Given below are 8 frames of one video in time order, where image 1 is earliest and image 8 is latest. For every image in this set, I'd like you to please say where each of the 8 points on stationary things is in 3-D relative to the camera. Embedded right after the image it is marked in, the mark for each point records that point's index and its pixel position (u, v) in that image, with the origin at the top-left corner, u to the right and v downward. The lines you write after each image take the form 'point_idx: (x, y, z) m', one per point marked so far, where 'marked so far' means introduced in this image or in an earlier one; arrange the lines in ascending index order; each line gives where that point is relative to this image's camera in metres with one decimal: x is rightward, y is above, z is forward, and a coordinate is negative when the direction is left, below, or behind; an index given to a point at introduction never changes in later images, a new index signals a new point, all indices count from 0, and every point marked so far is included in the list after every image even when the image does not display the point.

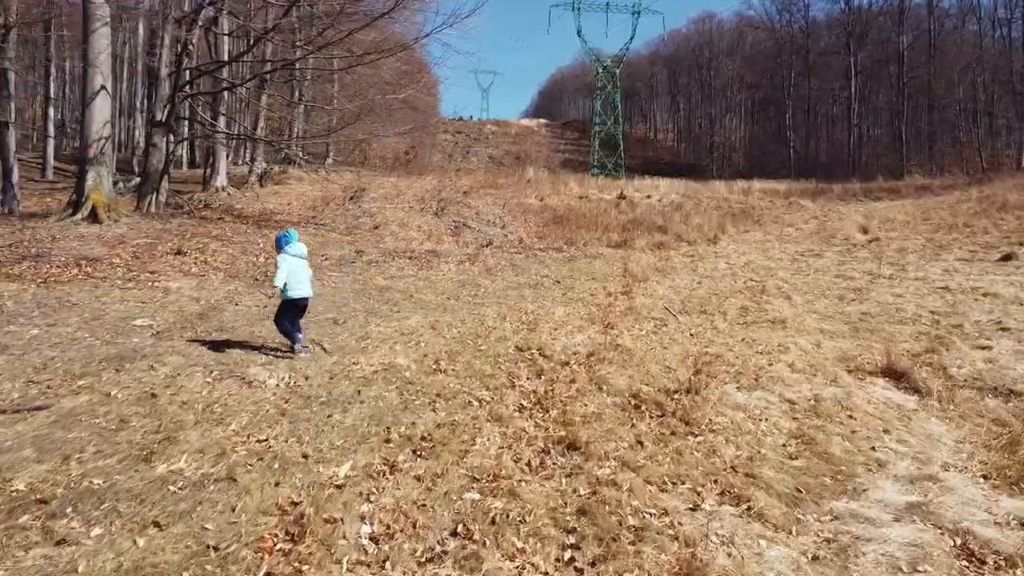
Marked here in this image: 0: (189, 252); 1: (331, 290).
0: (-5.4, +0.6, +13.0) m
1: (-2.6, 0.0, +11.2) m
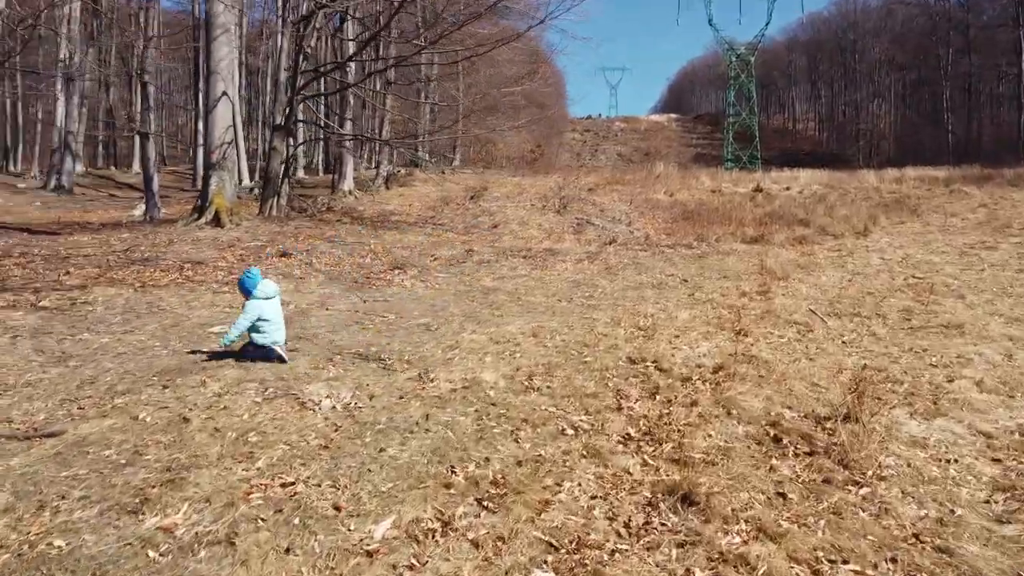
0: (-3.5, +0.5, +12.6) m
1: (-1.0, -0.1, +10.4) m
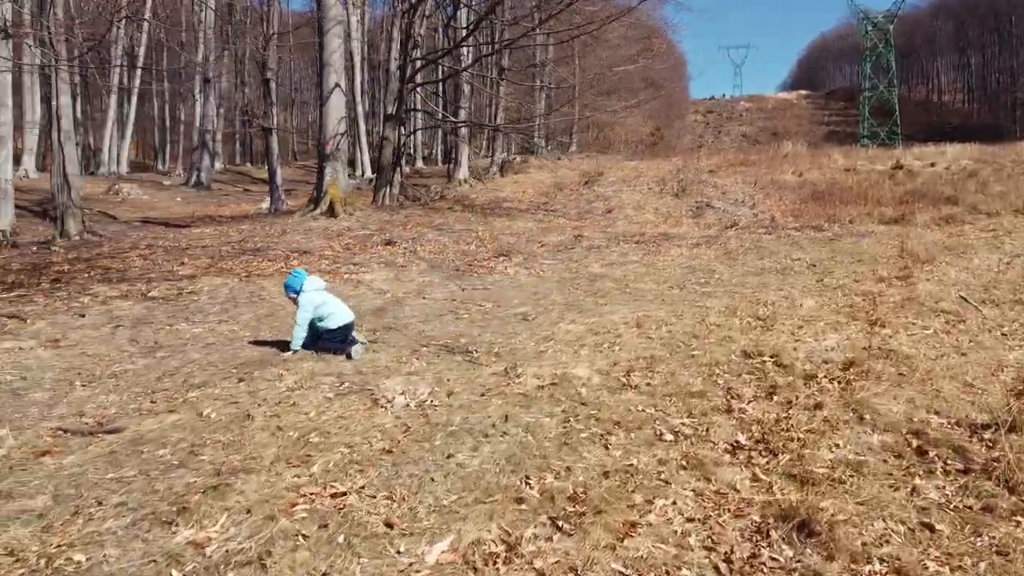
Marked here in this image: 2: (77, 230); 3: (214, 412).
0: (-1.8, +0.7, +12.5) m
1: (+0.3, +0.1, +9.9) m
2: (-7.9, +1.1, +14.2) m
3: (-1.6, -0.7, +4.1) m
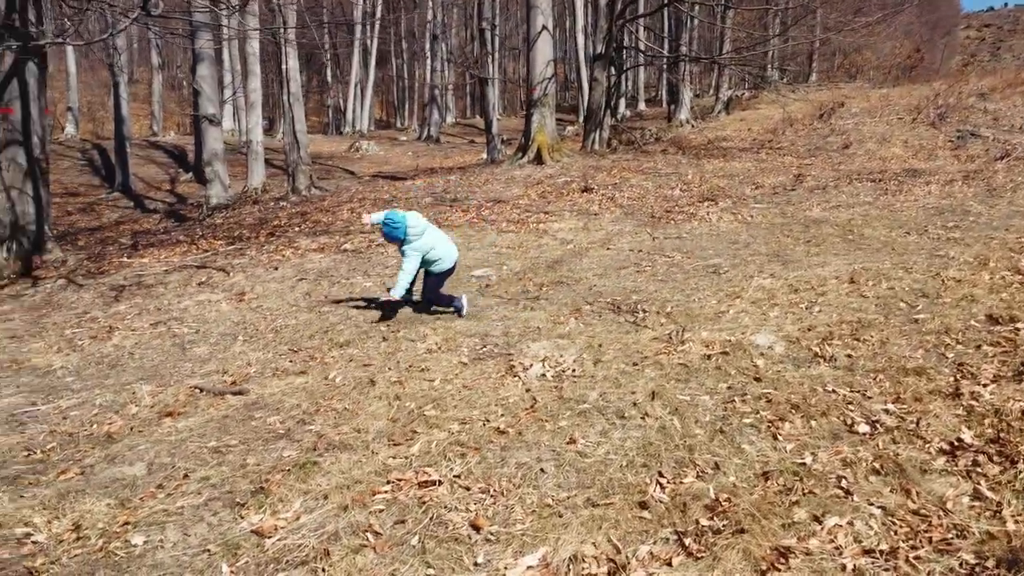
0: (+1.4, +1.5, +11.9) m
1: (+2.6, +0.7, +8.9) m
2: (-4.0, +2.0, +15.3) m
3: (-0.9, -0.4, +3.9) m
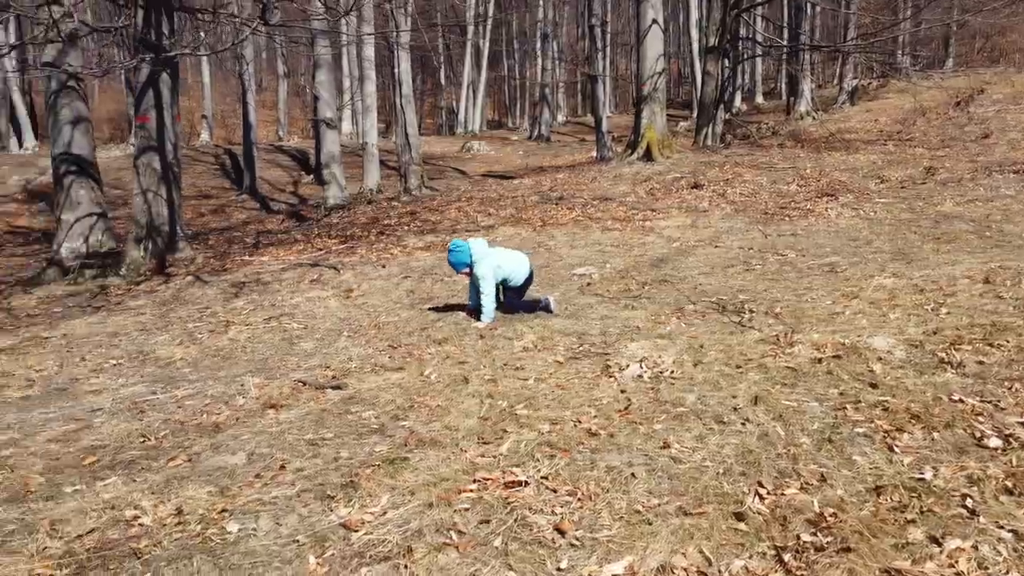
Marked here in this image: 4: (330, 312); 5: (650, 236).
0: (+2.9, +1.5, +11.5) m
1: (+3.8, +0.7, +8.4) m
2: (-1.9, +2.1, +15.6) m
3: (-0.4, -0.4, +4.0) m
4: (-1.4, -0.2, +5.9) m
5: (+1.5, +0.6, +8.3) m
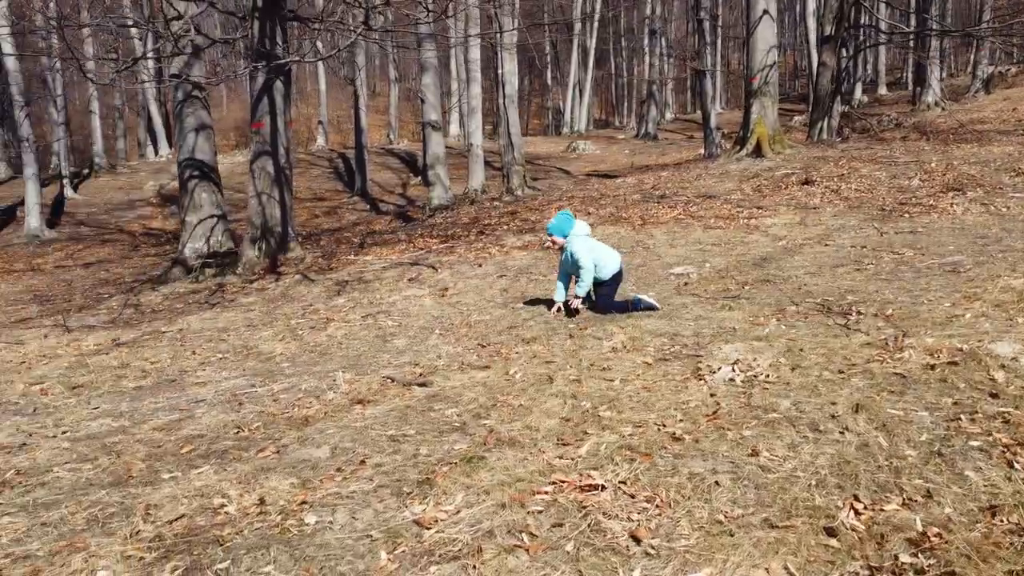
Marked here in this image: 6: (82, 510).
0: (+4.4, +1.5, +11.0) m
1: (+4.8, +0.7, +7.7) m
2: (+0.1, +2.1, +15.7) m
3: (0.0, -0.4, +3.9) m
4: (-0.7, -0.2, +5.9) m
5: (+2.5, +0.6, +8.0) m
6: (-1.5, -0.8, +2.7) m
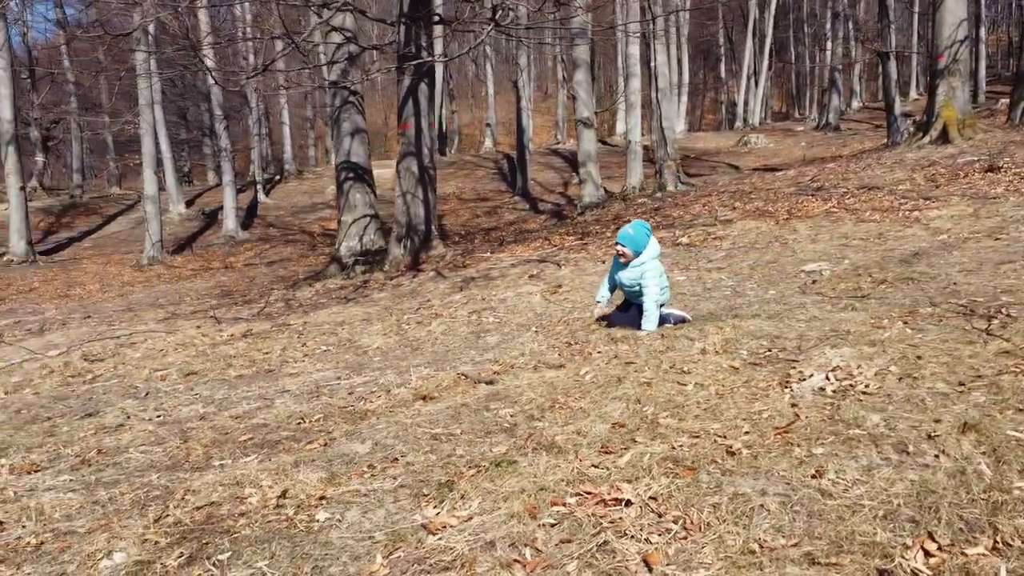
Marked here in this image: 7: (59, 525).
0: (+6.2, +1.5, +9.6) m
1: (+5.8, +0.7, +6.4) m
2: (+3.1, +2.1, +15.1) m
3: (+0.4, -0.4, +3.7) m
4: (+0.1, -0.1, +5.8) m
5: (+3.6, +0.6, +7.1) m
6: (-1.4, -0.7, +2.8) m
7: (-1.5, -0.8, +2.6) m
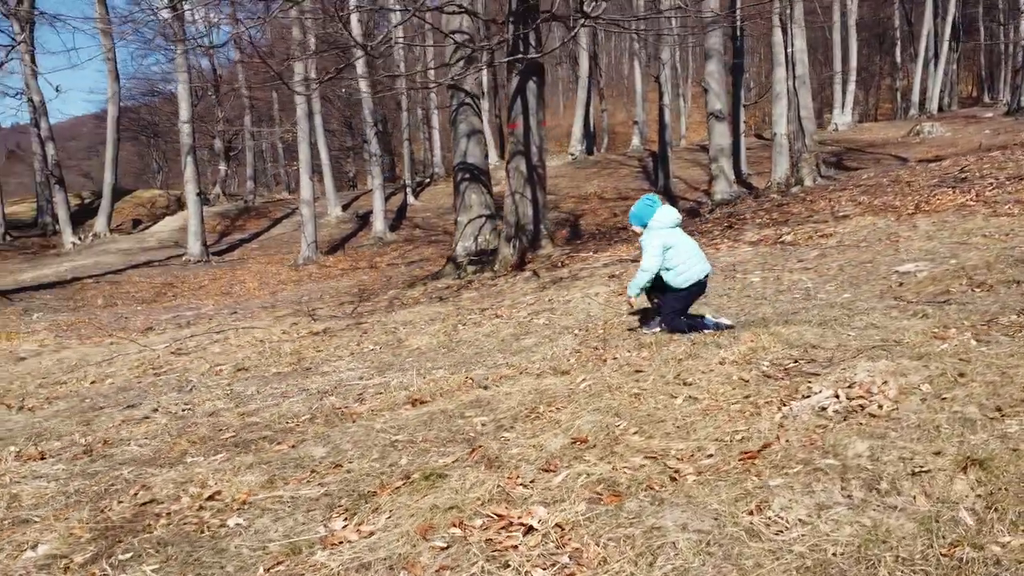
0: (+7.2, +1.4, +8.1) m
1: (+6.2, +0.6, +5.0) m
2: (+5.3, +2.0, +14.1) m
3: (+0.4, -0.4, +3.4) m
4: (+0.5, -0.1, +5.6) m
5: (+4.2, +0.5, +6.1) m
6: (-1.6, -0.7, +2.9) m
7: (-1.7, -0.8, +2.8) m
